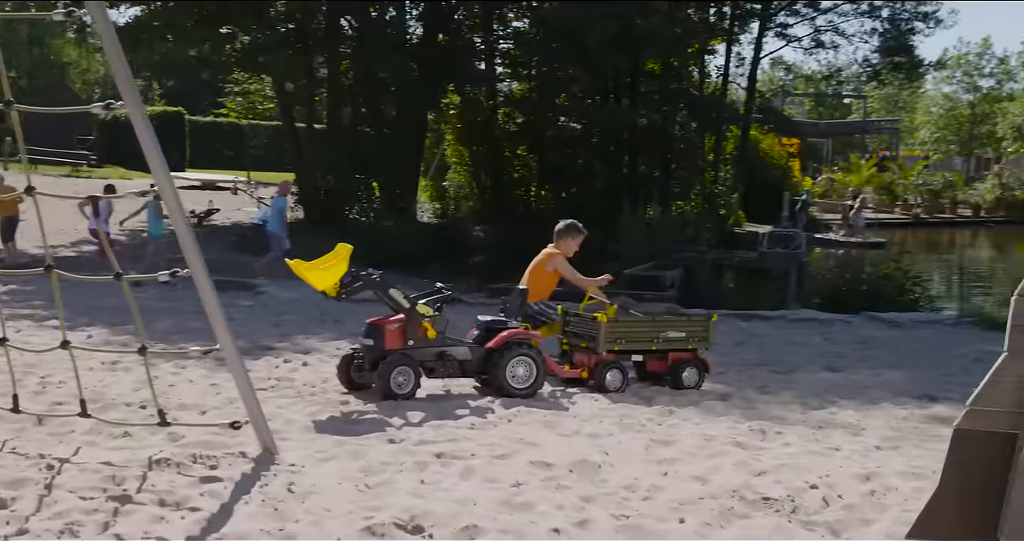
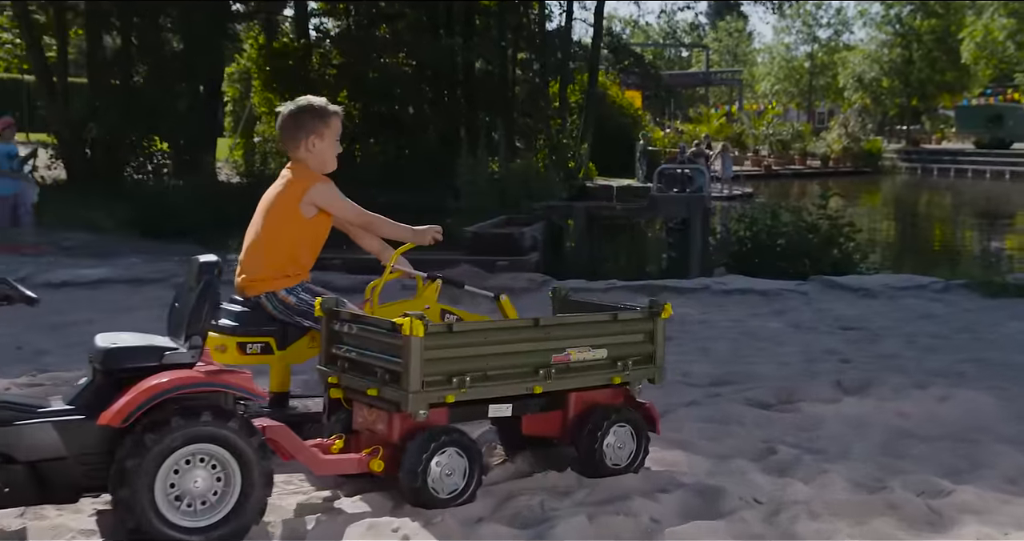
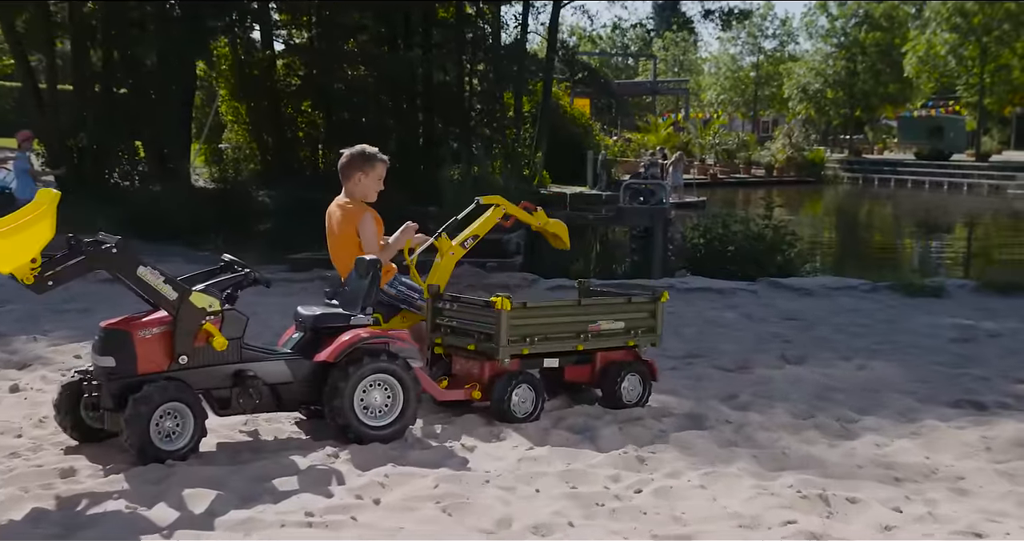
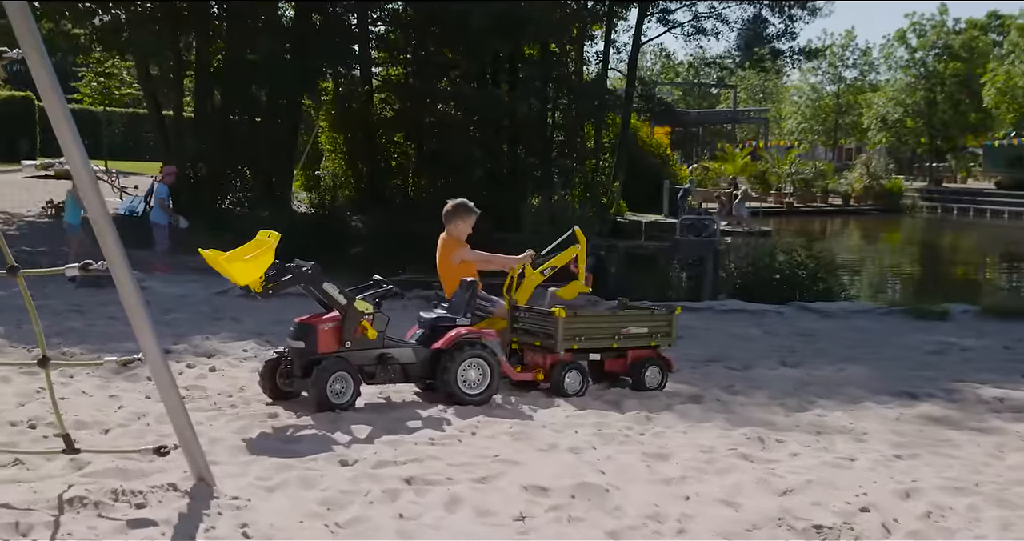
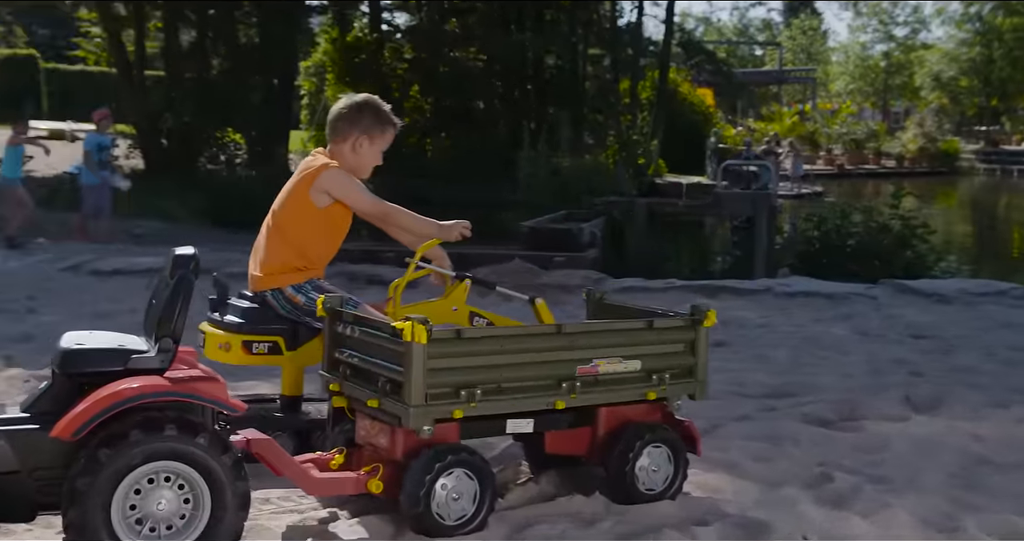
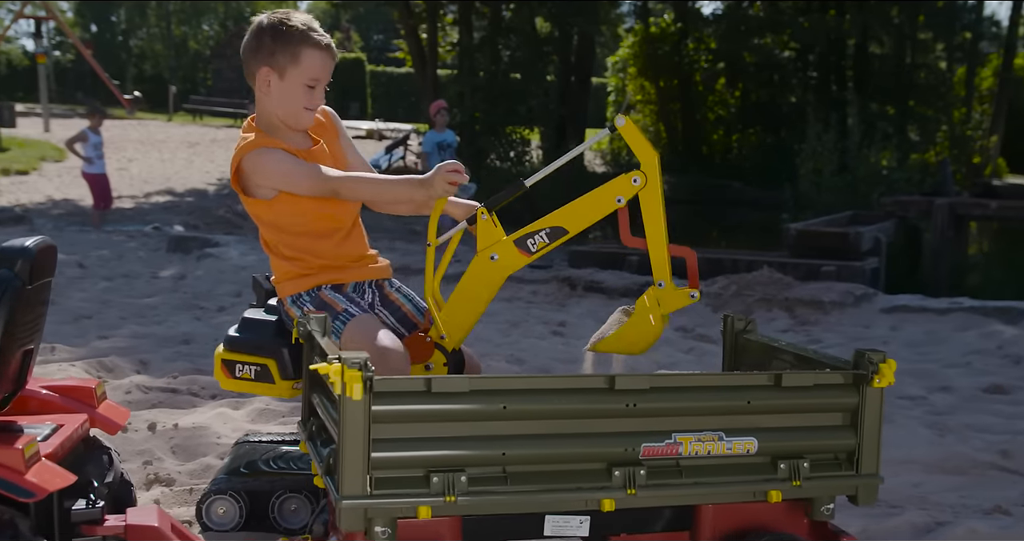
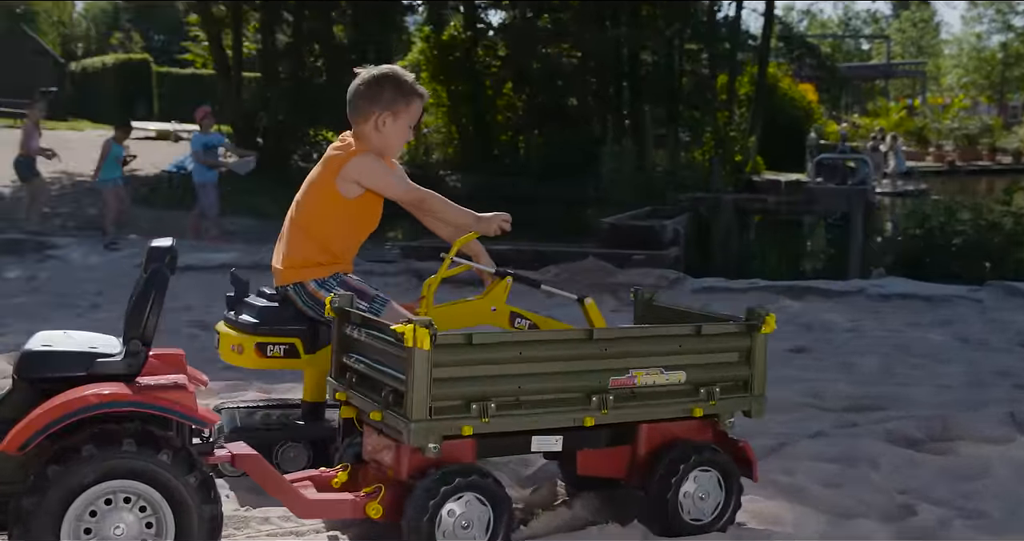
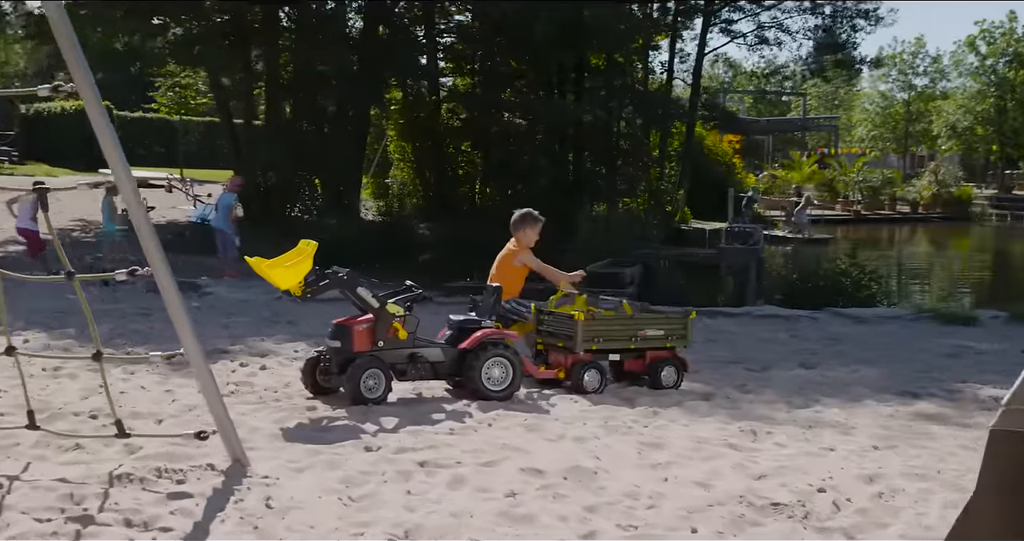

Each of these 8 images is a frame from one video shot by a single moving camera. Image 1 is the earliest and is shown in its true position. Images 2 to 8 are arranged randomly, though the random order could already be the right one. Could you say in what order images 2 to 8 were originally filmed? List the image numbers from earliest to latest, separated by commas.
8, 4, 3, 2, 5, 7, 6
